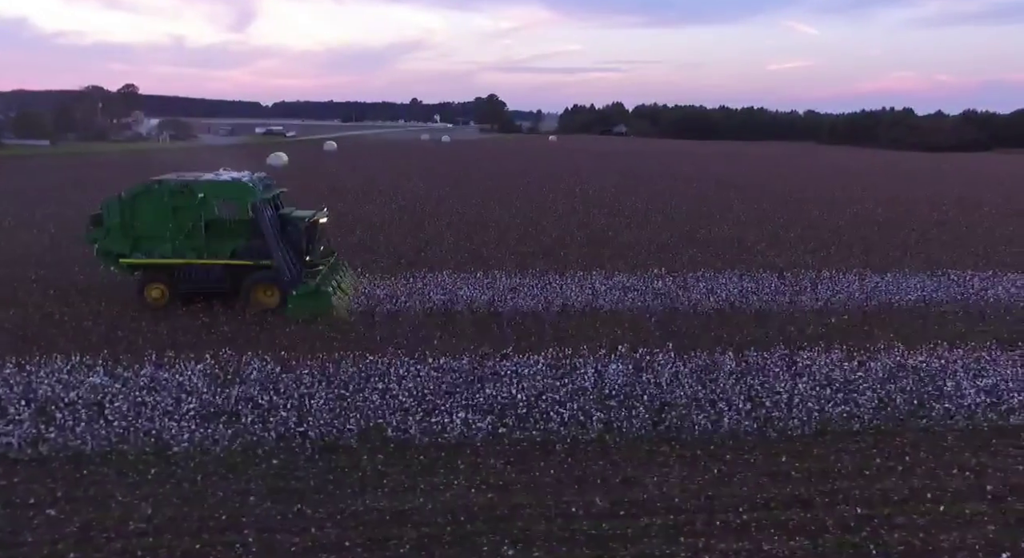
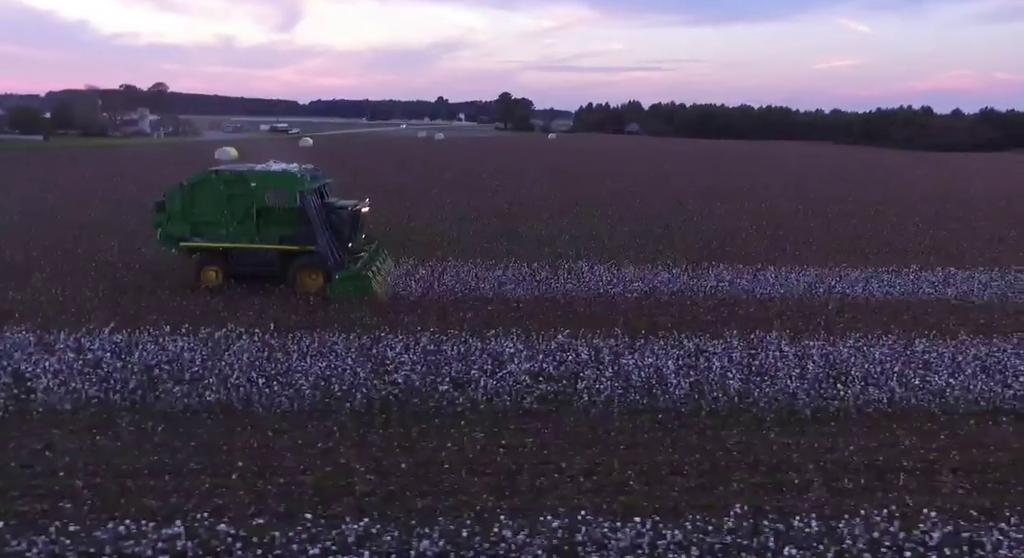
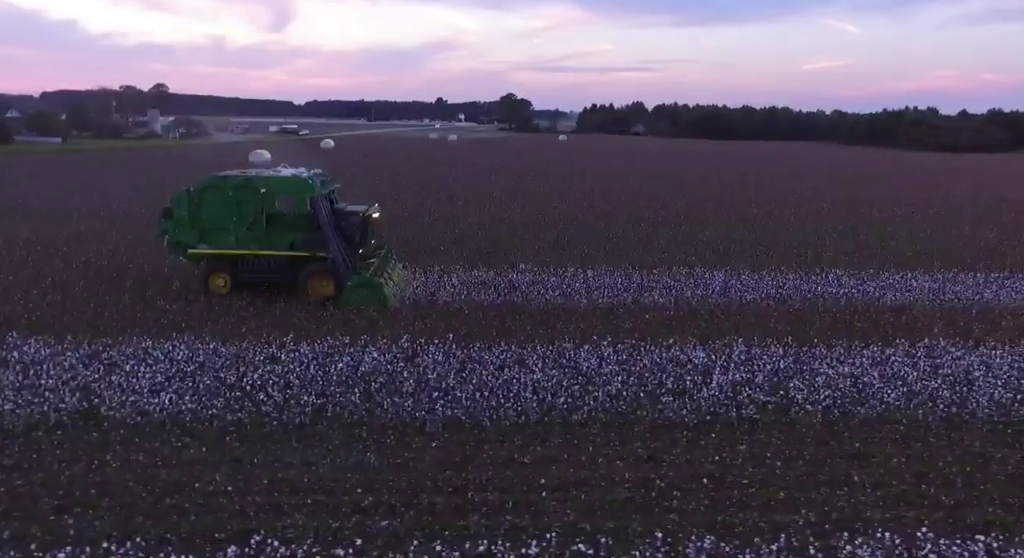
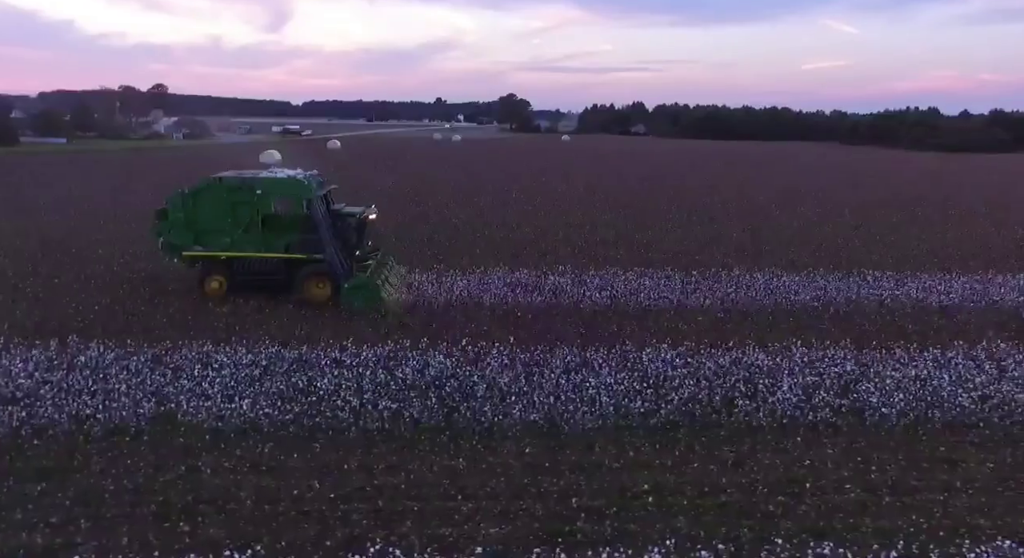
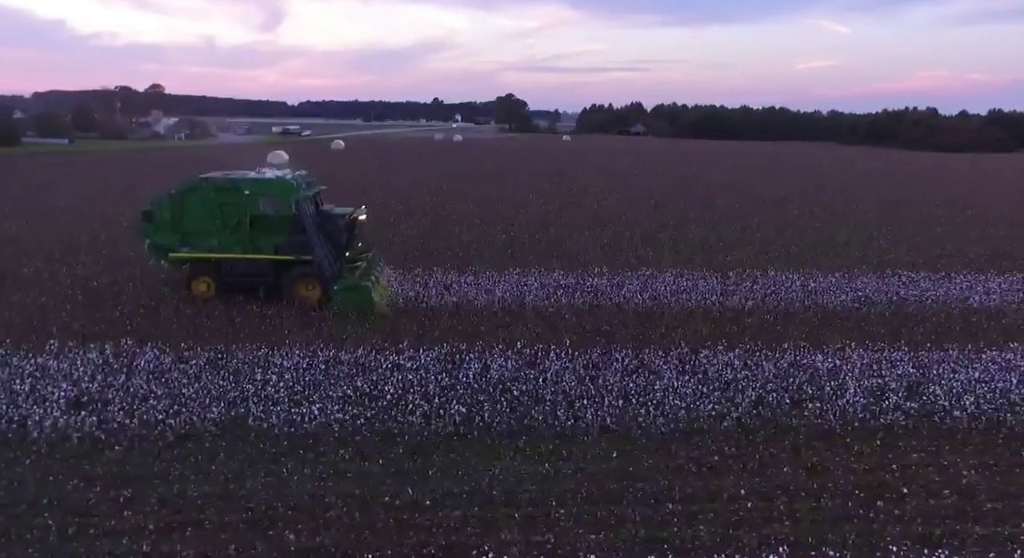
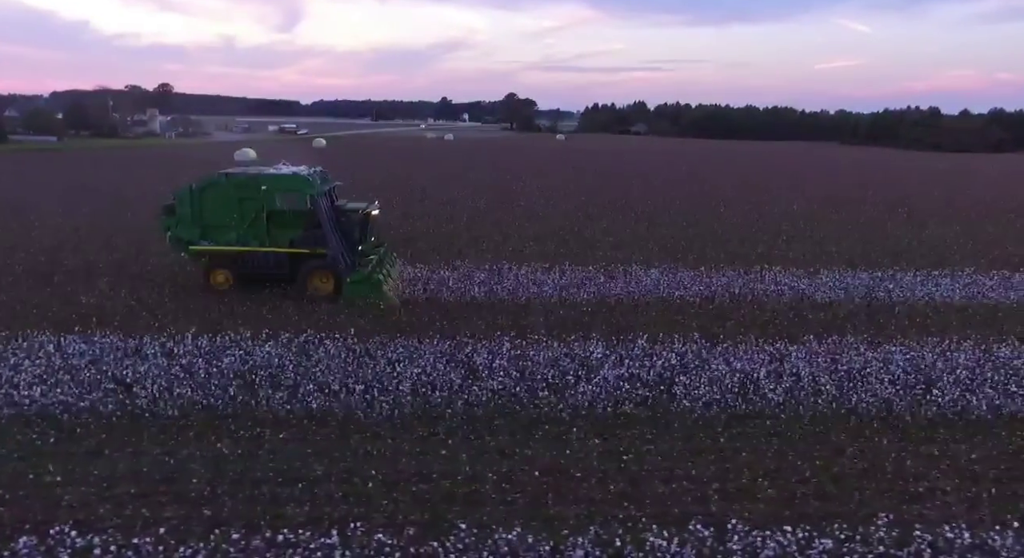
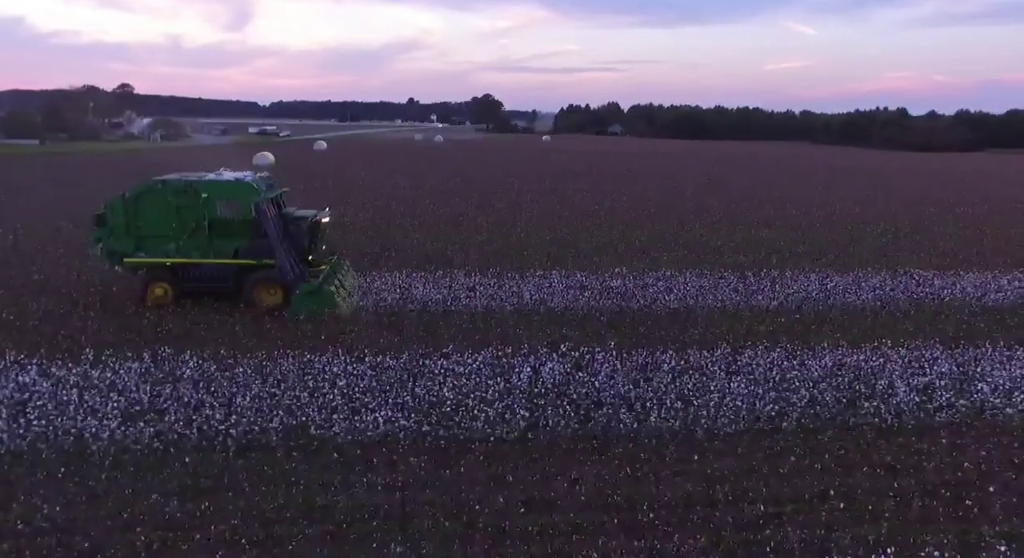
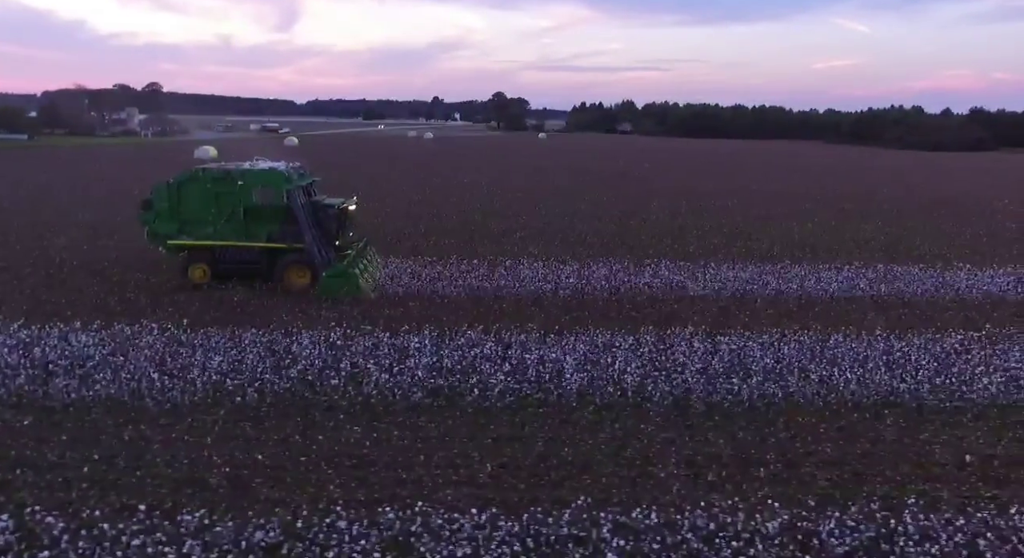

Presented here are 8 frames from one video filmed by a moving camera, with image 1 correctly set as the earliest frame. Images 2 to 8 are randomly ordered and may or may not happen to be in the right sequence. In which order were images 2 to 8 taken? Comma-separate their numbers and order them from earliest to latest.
7, 5, 4, 3, 6, 2, 8
